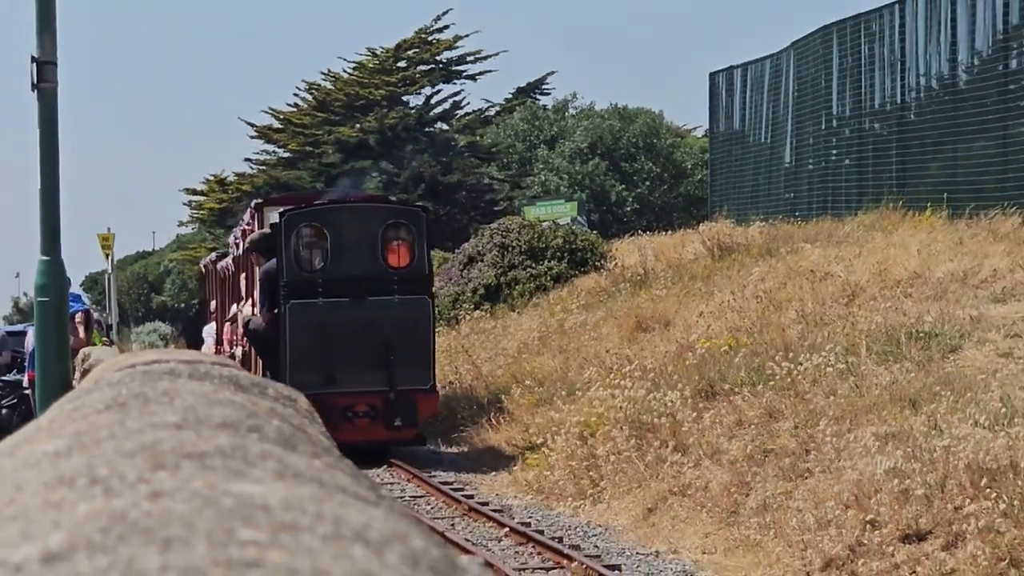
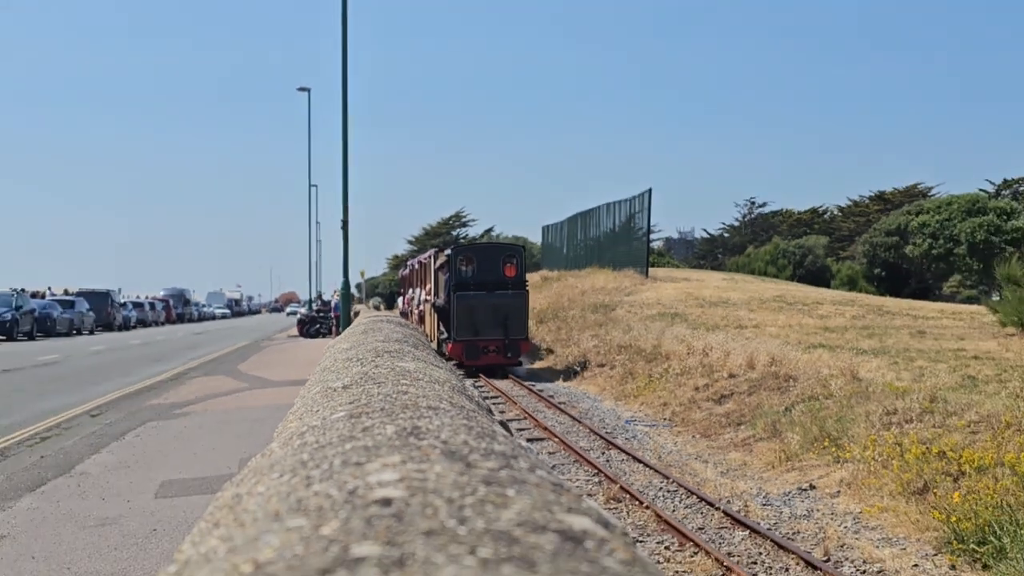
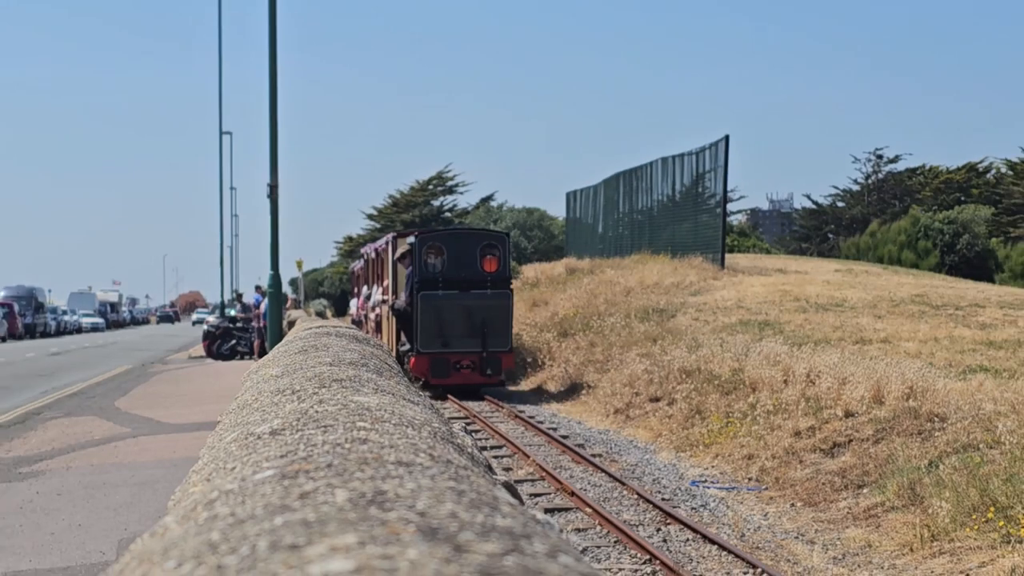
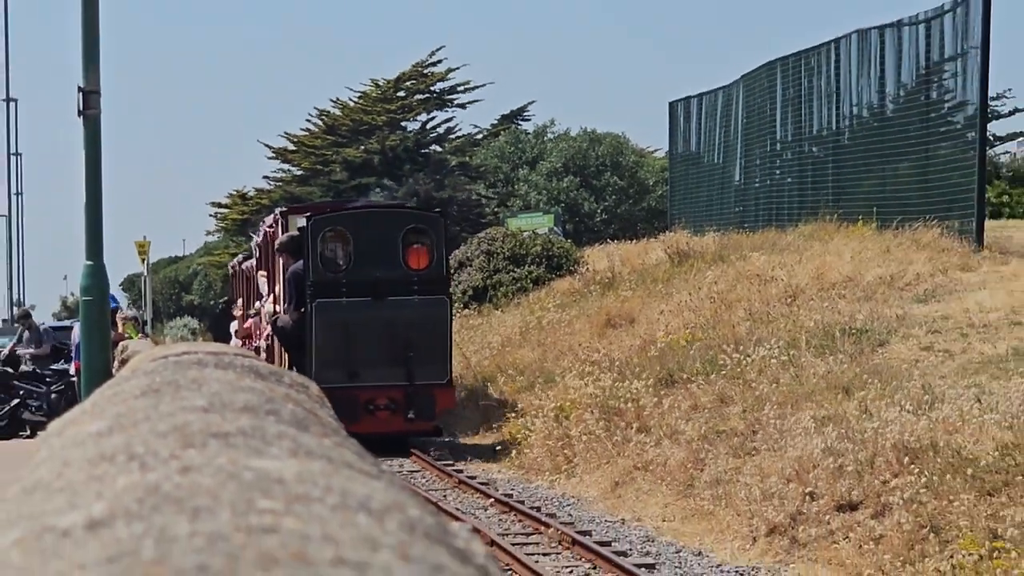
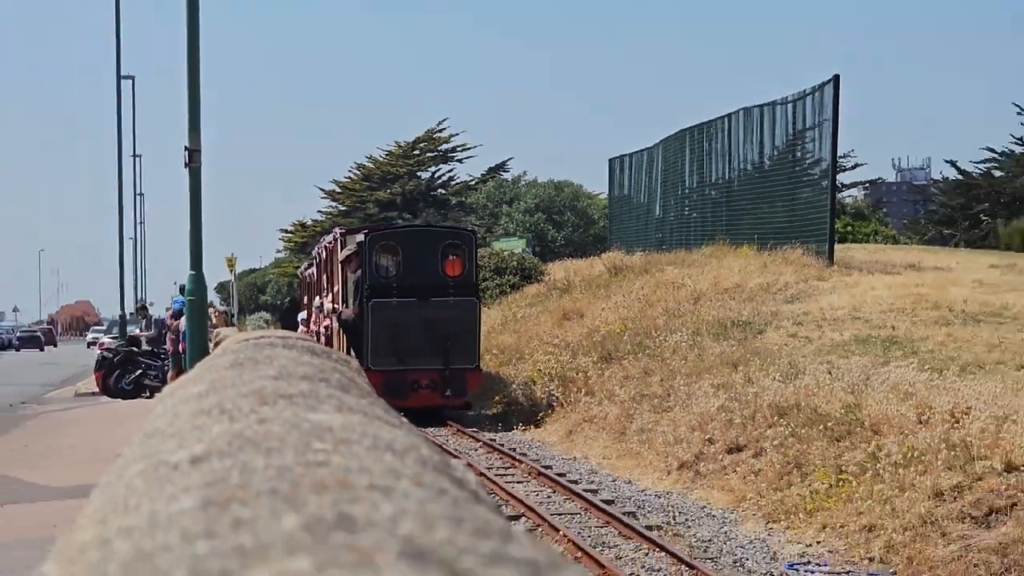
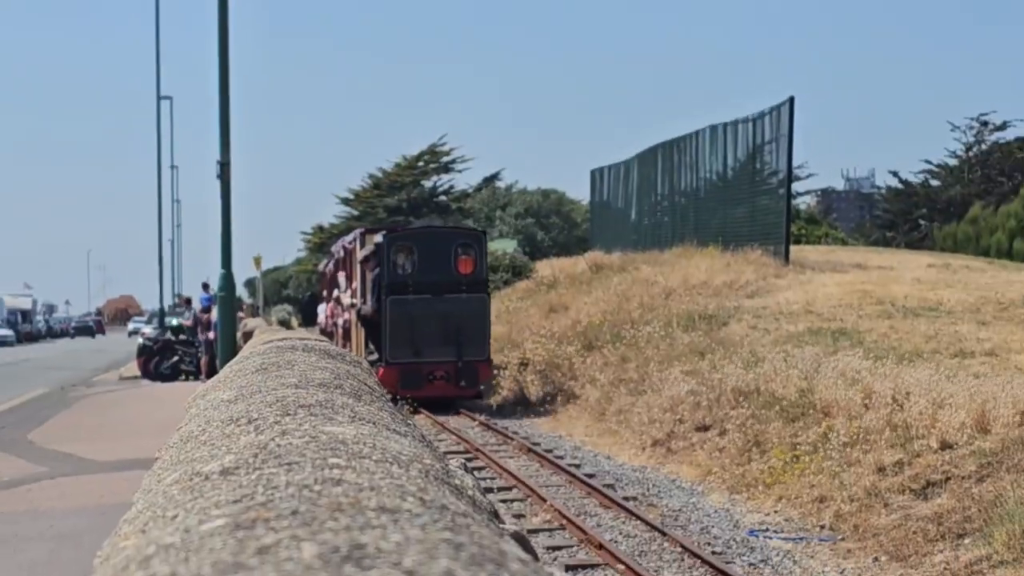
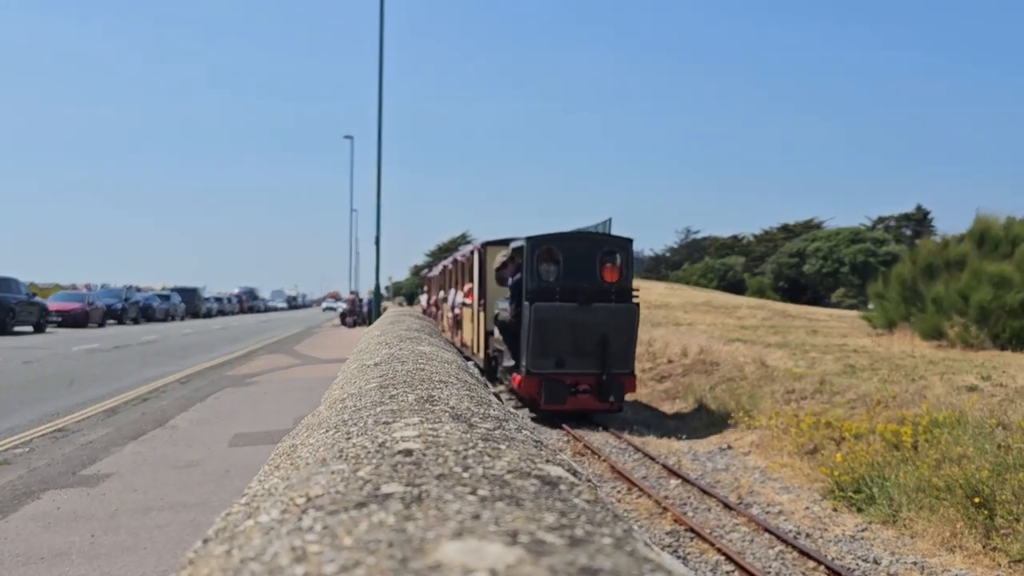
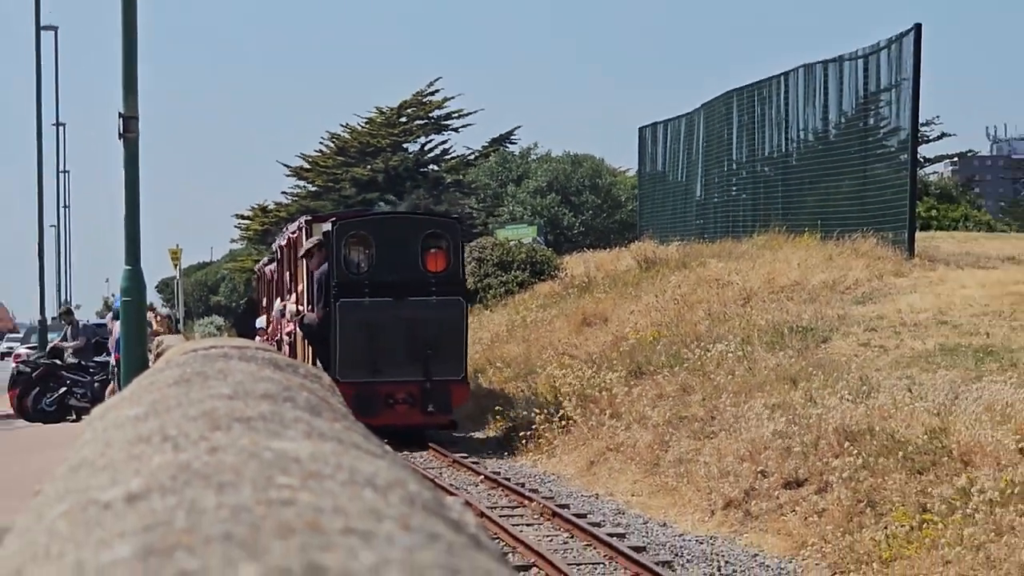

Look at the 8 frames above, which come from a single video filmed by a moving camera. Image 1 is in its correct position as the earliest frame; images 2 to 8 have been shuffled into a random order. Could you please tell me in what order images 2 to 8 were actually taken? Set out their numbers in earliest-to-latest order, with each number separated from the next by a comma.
4, 8, 5, 6, 3, 2, 7
